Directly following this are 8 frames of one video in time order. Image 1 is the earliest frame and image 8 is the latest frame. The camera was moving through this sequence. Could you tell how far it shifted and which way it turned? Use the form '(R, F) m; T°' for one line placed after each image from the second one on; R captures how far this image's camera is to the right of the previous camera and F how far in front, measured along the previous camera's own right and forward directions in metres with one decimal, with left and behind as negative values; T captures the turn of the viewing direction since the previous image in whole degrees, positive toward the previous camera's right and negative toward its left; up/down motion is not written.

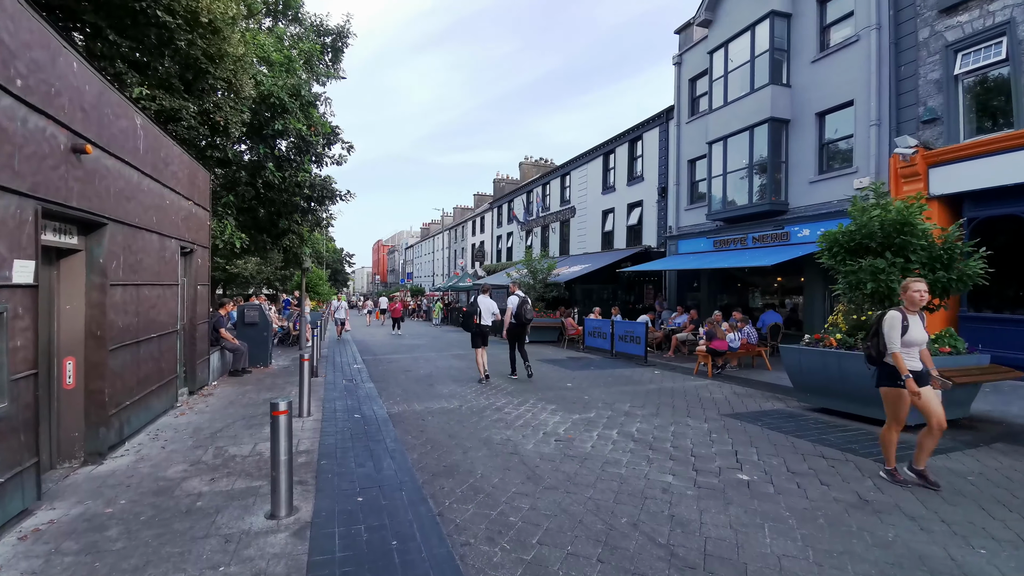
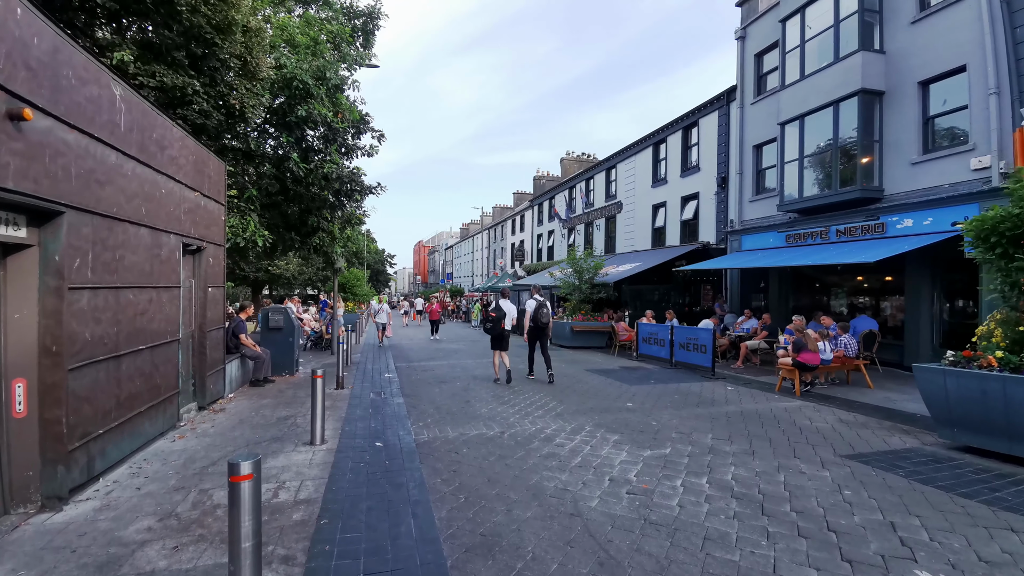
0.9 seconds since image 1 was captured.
(-0.2, +1.4) m; -5°
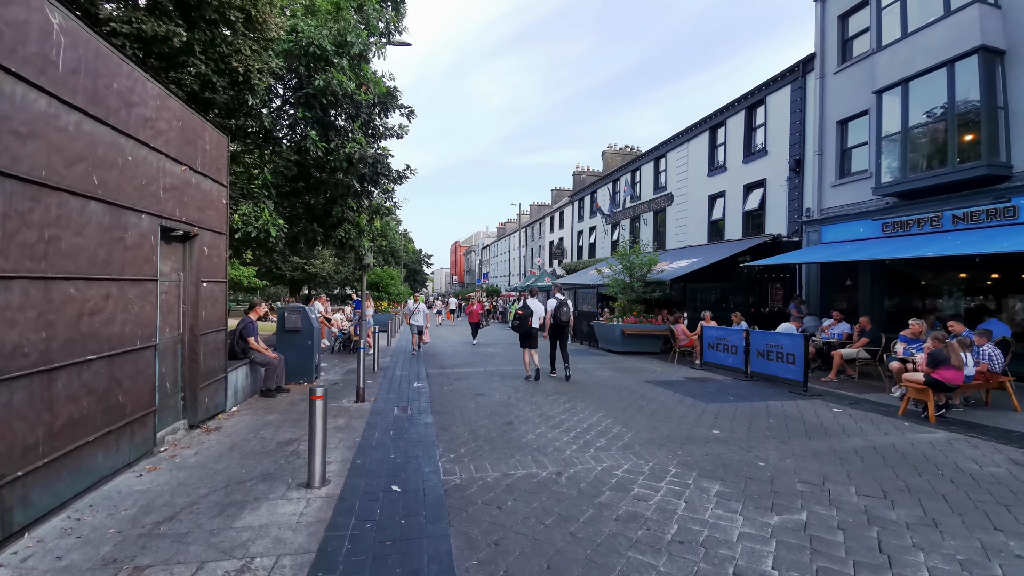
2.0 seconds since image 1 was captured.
(-0.2, +1.6) m; -4°
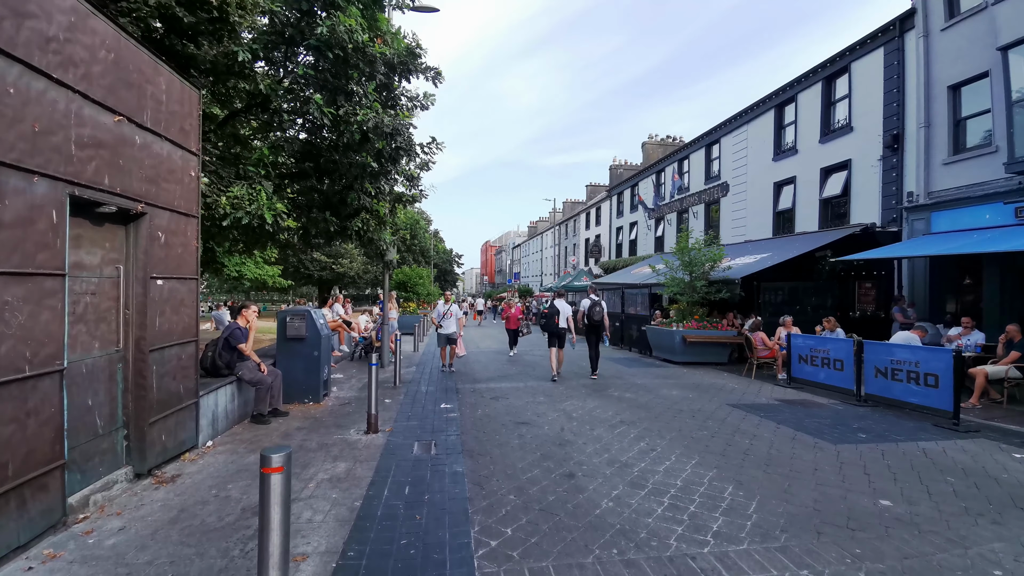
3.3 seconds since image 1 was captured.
(-0.3, +1.9) m; -4°
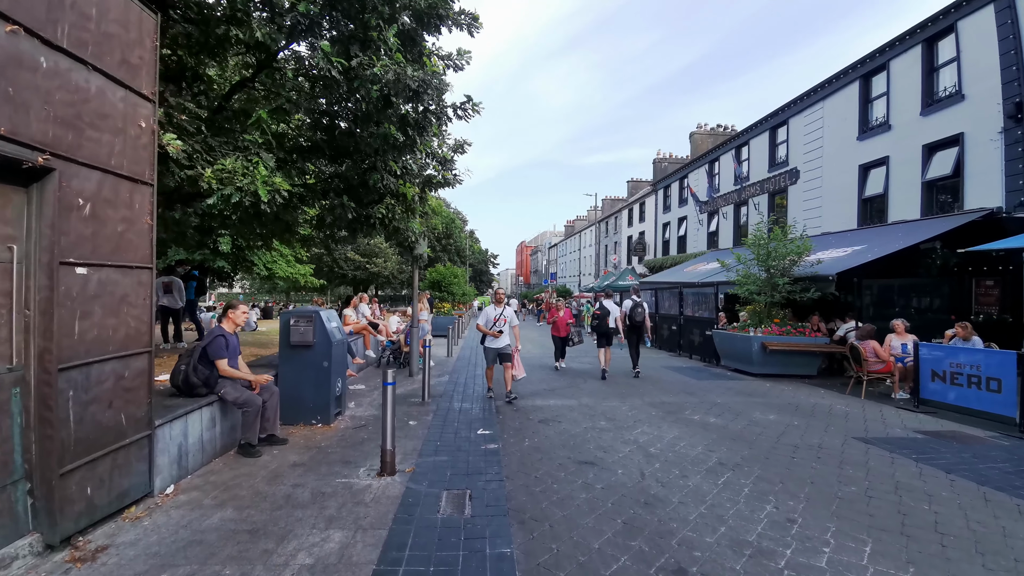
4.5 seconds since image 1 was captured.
(-0.3, +1.6) m; -4°
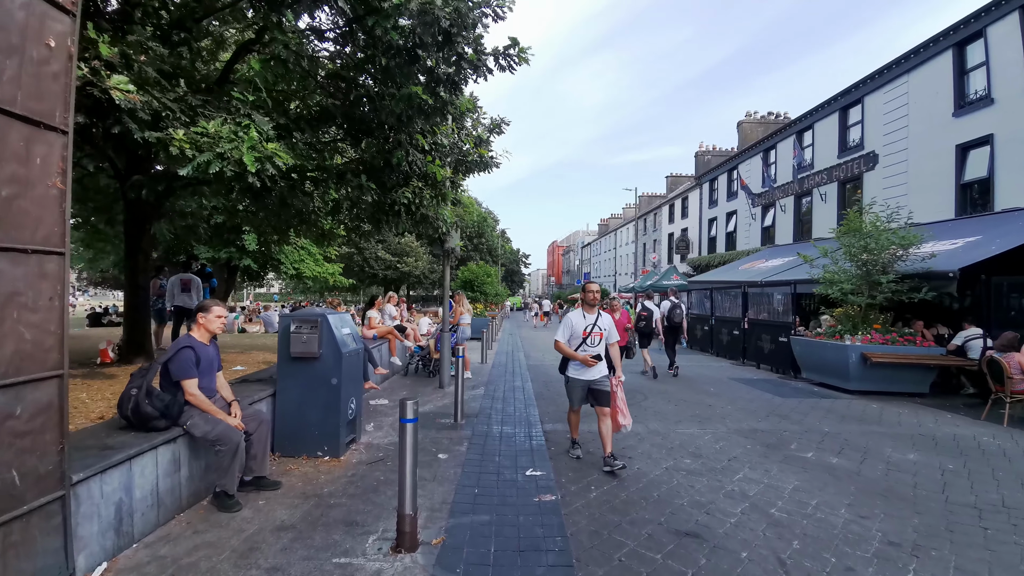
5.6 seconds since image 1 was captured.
(-0.3, +1.4) m; -4°
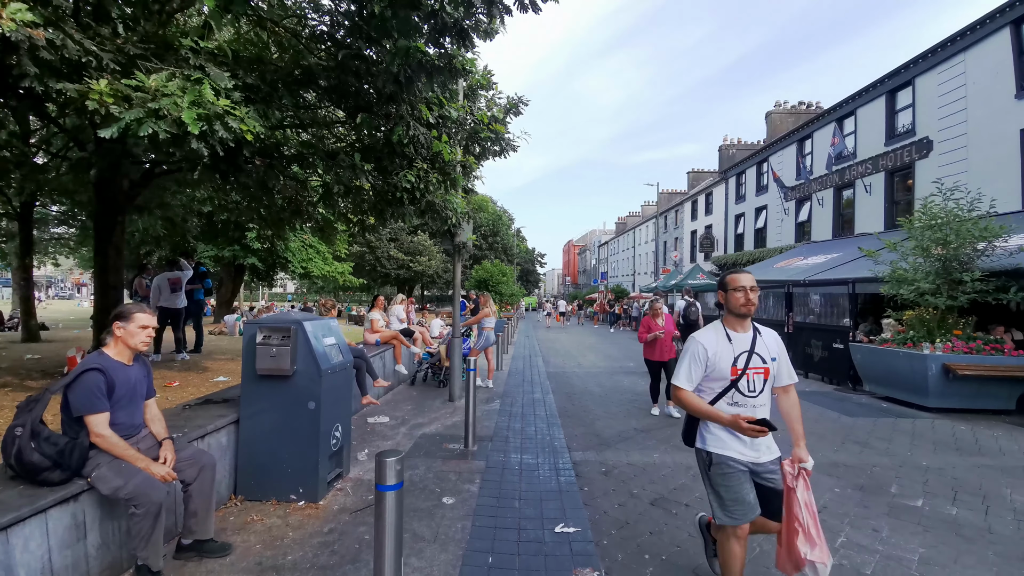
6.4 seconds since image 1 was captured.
(-0.1, +1.1) m; -2°
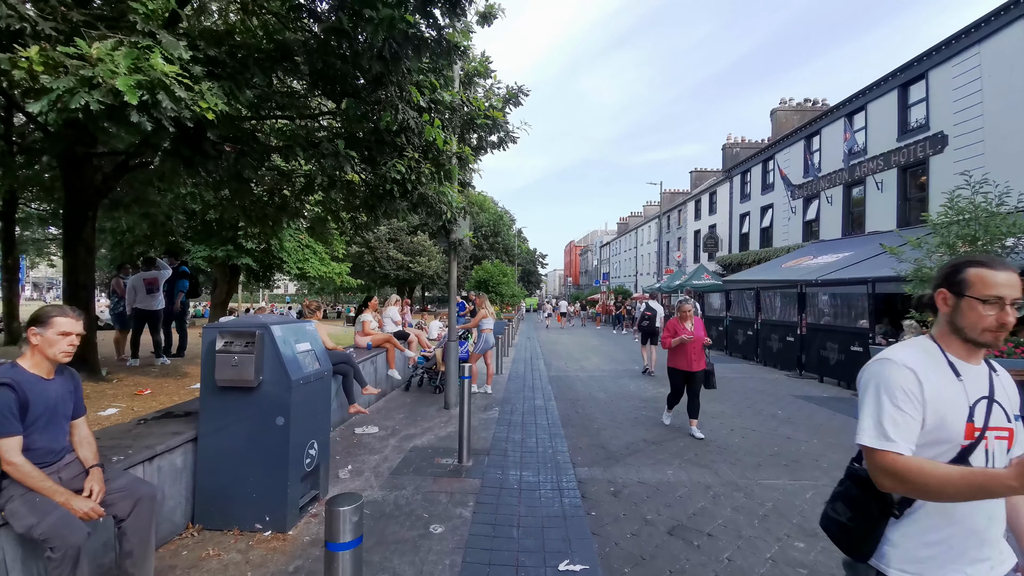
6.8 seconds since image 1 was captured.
(0.0, +0.5) m; 0°
